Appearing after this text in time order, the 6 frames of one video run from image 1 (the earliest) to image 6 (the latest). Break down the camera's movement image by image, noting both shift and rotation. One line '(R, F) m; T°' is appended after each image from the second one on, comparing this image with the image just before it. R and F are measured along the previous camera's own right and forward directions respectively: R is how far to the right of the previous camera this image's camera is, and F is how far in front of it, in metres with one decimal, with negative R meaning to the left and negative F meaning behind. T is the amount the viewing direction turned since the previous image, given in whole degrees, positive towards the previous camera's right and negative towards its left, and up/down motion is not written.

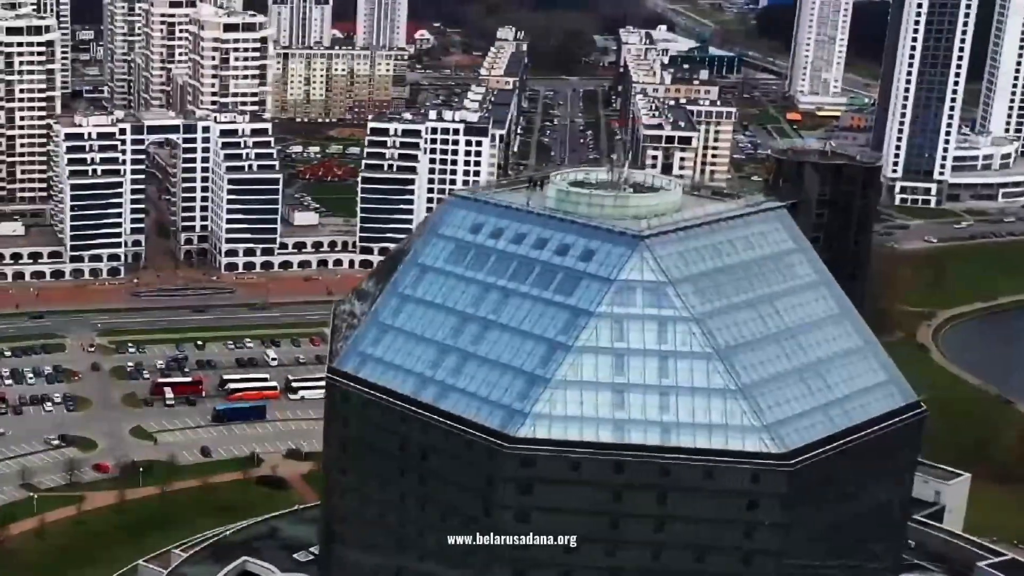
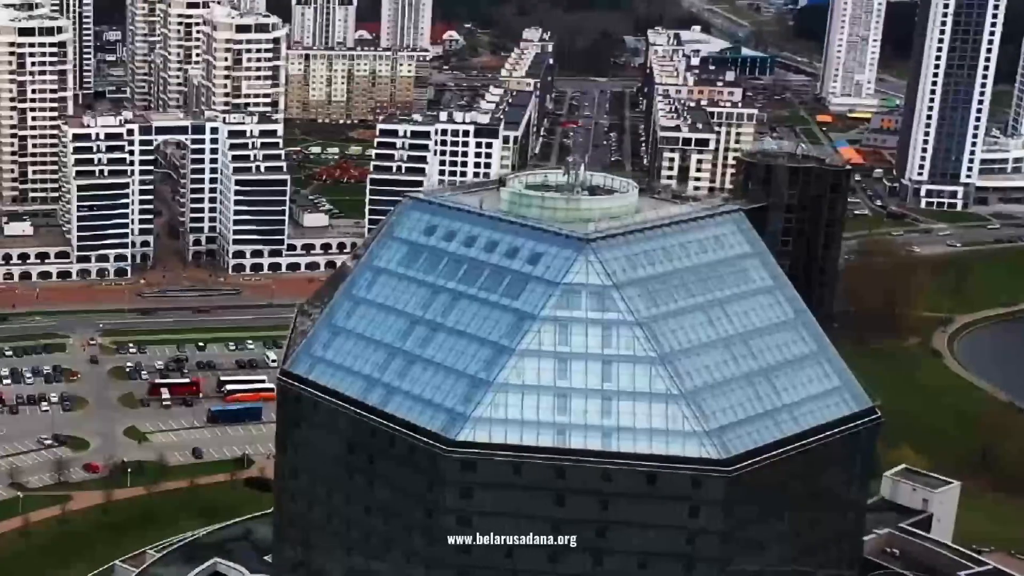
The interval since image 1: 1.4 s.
(+2.2, +0.5) m; -2°
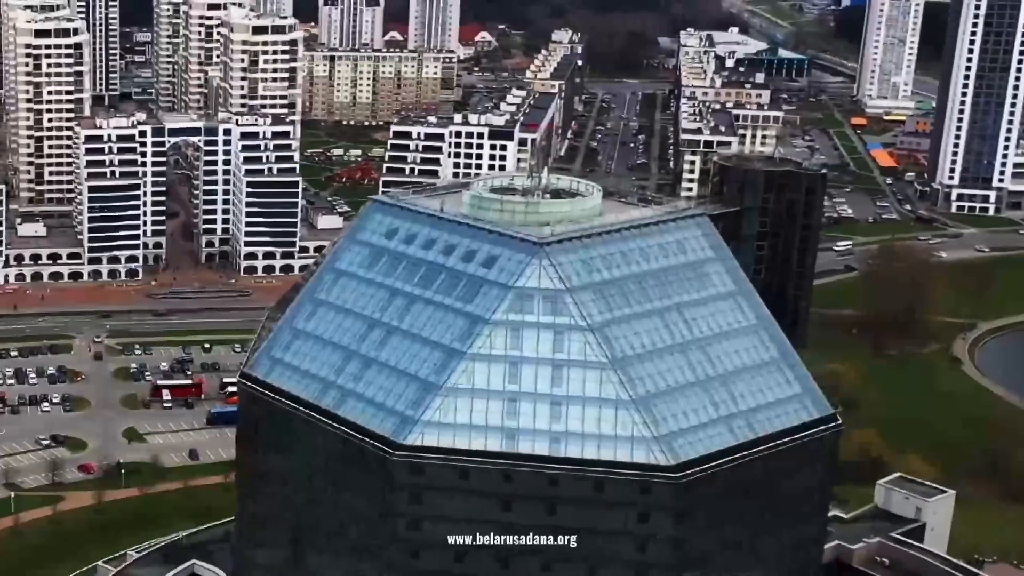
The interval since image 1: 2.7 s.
(+2.0, +0.6) m; -2°
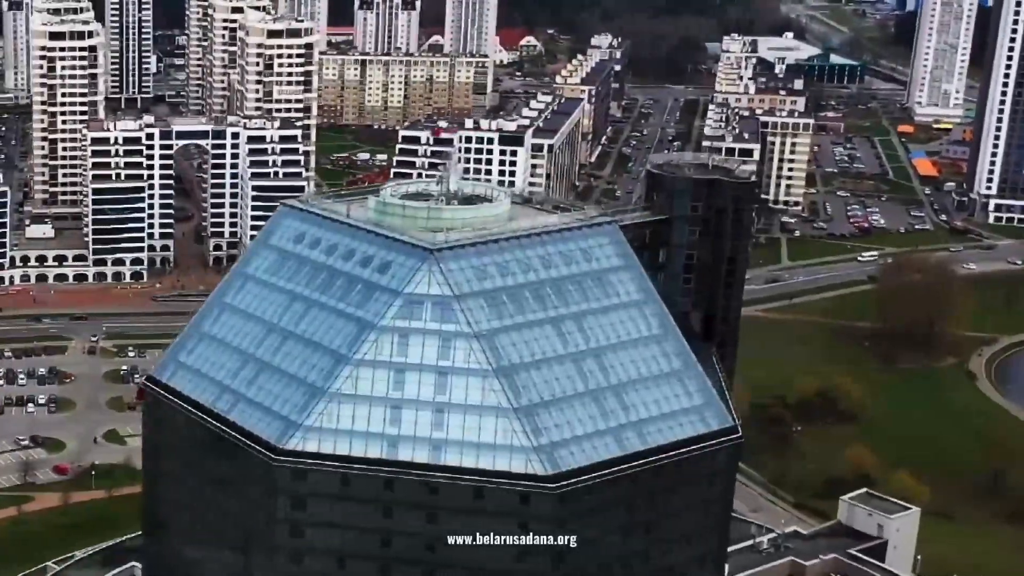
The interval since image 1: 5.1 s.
(+3.7, +0.9) m; -3°
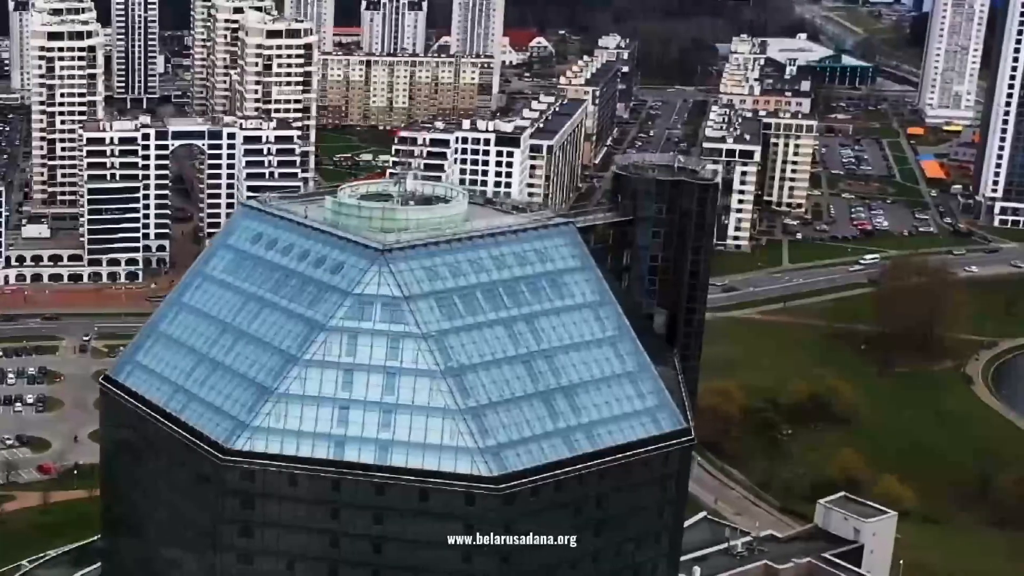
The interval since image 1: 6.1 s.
(+1.4, +0.1) m; -1°
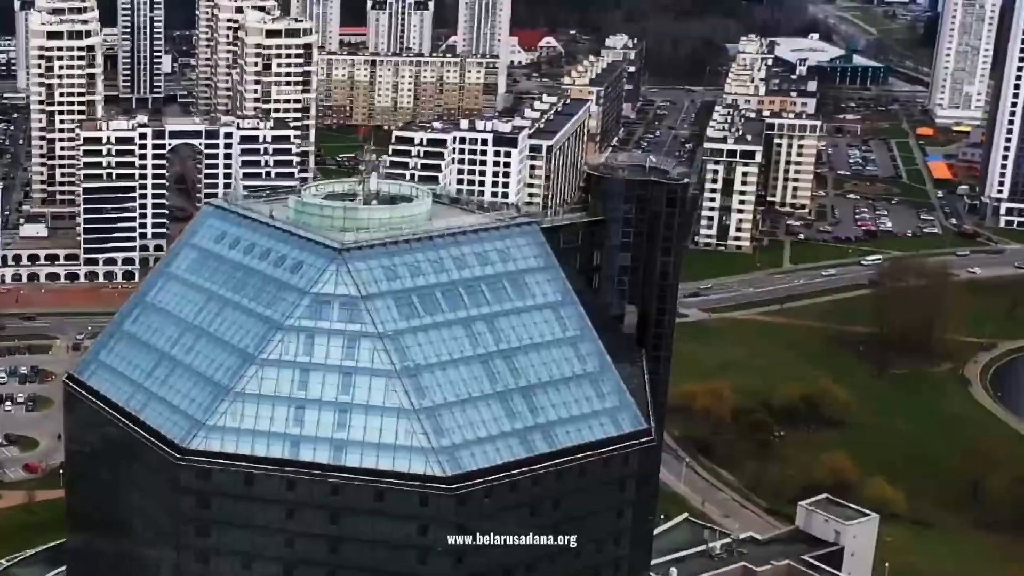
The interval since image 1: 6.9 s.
(+1.2, +0.2) m; -1°
